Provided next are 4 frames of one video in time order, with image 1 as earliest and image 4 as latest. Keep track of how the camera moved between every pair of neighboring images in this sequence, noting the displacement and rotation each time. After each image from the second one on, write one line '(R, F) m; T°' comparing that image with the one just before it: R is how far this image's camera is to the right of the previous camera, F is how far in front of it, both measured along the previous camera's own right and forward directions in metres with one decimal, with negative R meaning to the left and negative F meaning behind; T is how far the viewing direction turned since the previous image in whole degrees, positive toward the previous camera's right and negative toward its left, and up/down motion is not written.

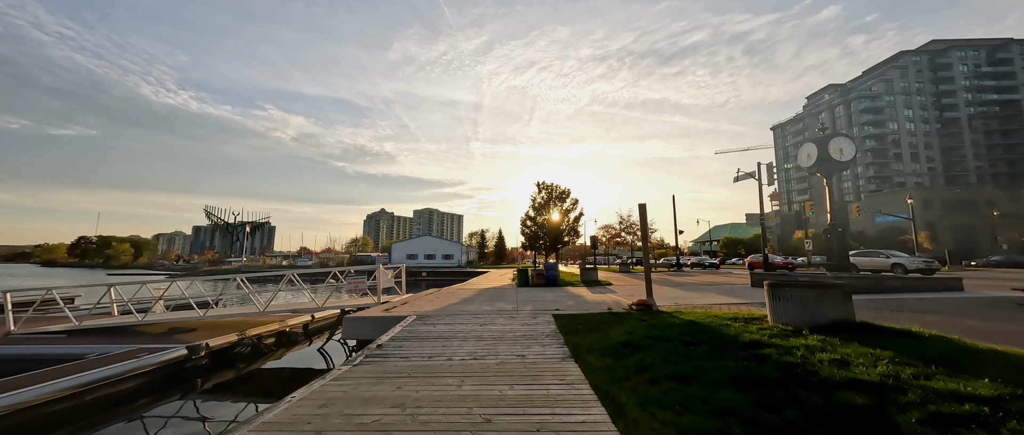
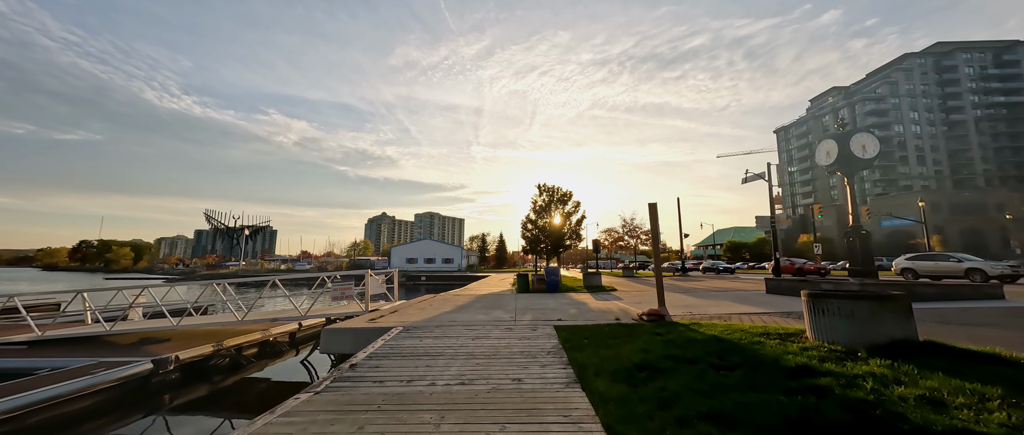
(+0.1, +0.8) m; 0°
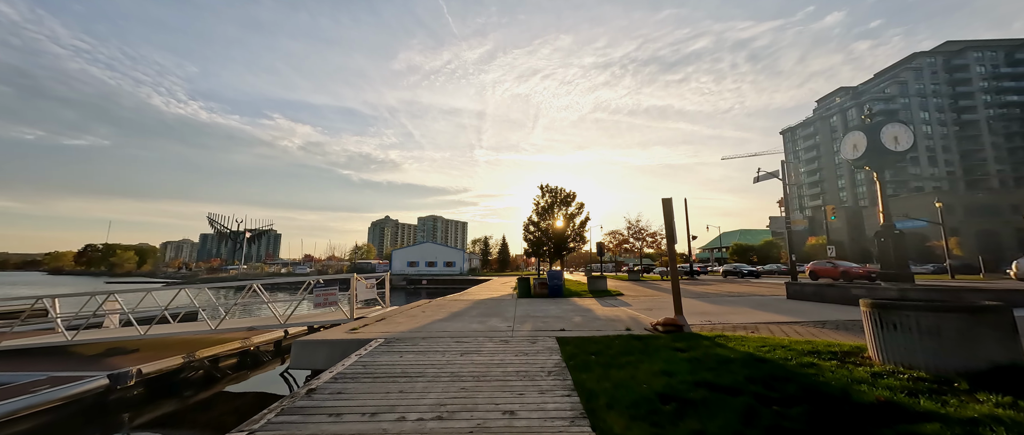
(+0.1, +0.9) m; -1°
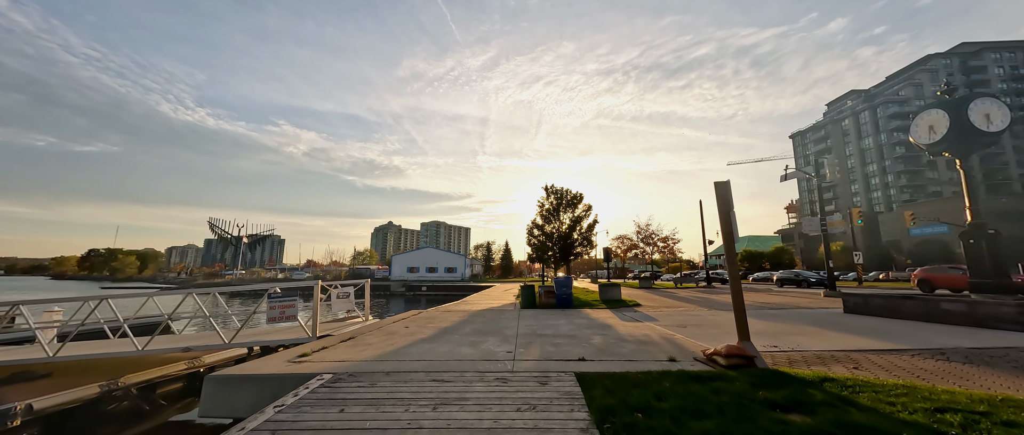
(0.0, +1.8) m; -1°
